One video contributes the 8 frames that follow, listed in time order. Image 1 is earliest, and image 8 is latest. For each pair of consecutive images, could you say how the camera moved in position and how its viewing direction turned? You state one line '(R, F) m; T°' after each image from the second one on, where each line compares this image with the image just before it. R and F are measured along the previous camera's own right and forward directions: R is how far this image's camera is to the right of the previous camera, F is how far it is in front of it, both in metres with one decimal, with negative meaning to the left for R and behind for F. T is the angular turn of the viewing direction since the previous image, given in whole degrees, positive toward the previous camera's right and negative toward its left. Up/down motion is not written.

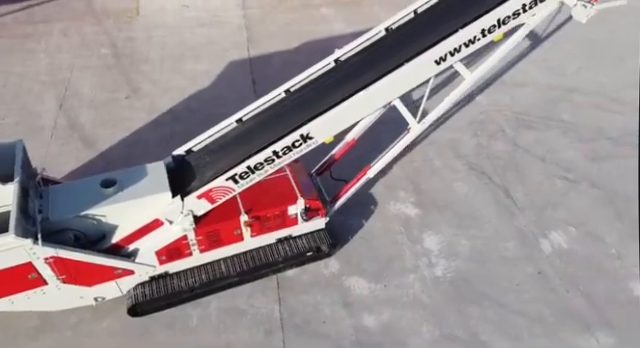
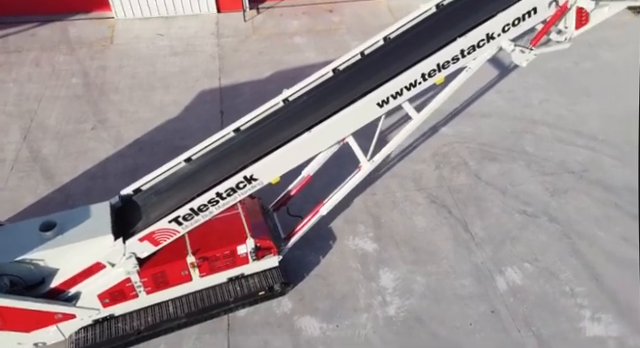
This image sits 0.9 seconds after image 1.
(+0.7, 0.0) m; +1°
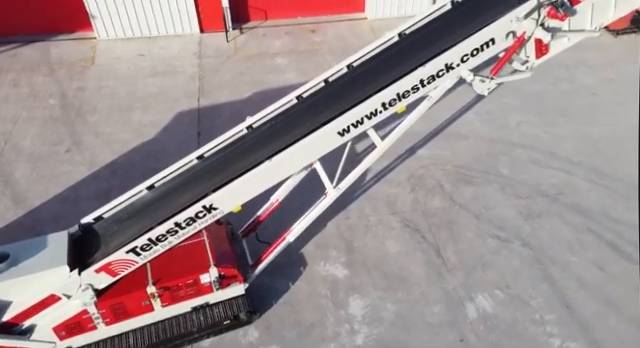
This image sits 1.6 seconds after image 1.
(+0.5, +0.1) m; 0°
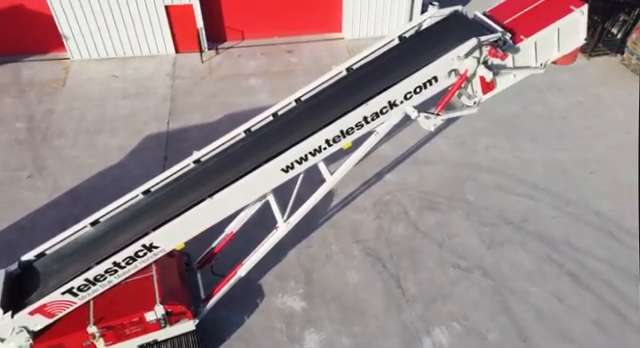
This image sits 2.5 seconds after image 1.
(+0.7, +0.1) m; +1°
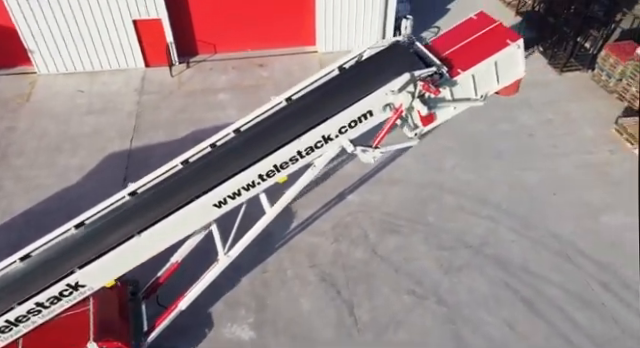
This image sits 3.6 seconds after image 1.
(+0.8, +0.1) m; +1°
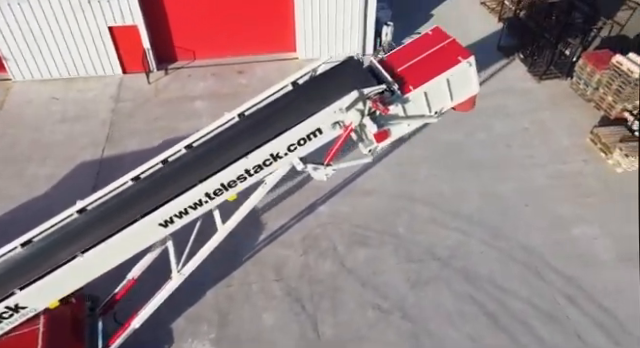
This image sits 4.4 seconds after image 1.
(+0.6, +0.1) m; 0°
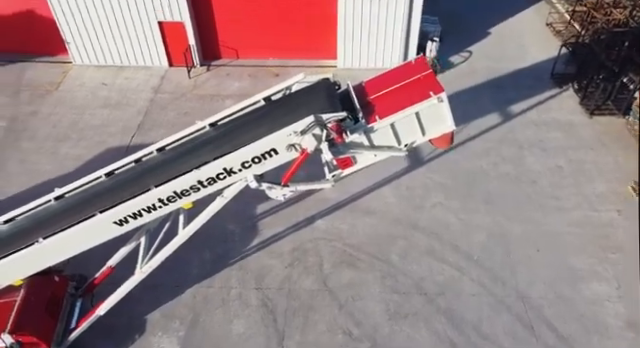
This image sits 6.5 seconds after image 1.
(+1.4, +0.2) m; -8°
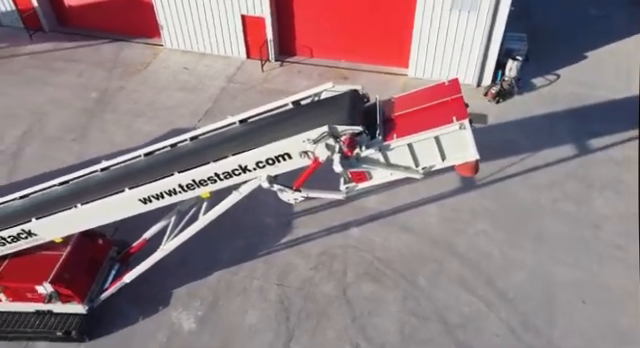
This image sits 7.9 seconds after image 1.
(+0.9, +0.1) m; -10°
